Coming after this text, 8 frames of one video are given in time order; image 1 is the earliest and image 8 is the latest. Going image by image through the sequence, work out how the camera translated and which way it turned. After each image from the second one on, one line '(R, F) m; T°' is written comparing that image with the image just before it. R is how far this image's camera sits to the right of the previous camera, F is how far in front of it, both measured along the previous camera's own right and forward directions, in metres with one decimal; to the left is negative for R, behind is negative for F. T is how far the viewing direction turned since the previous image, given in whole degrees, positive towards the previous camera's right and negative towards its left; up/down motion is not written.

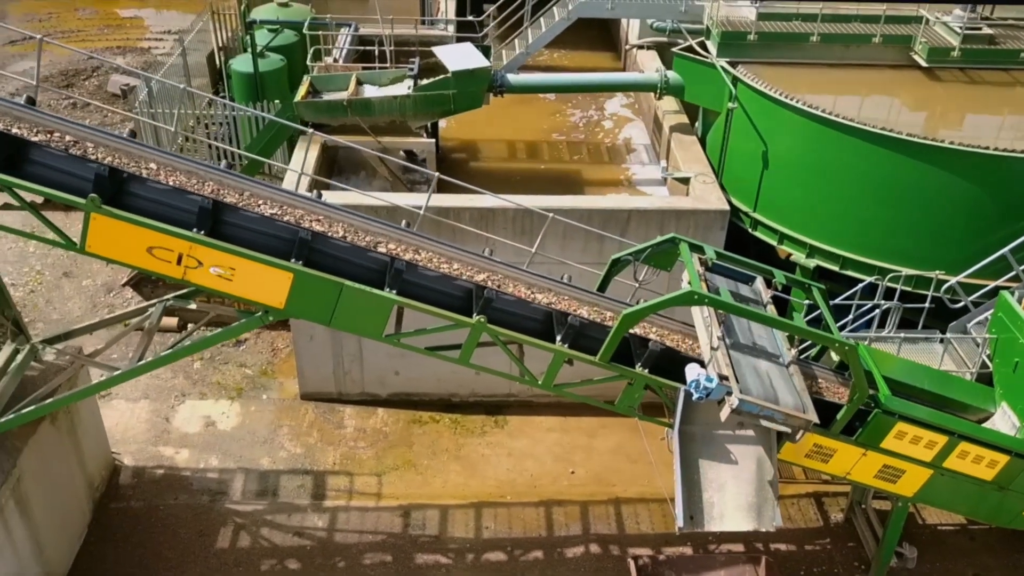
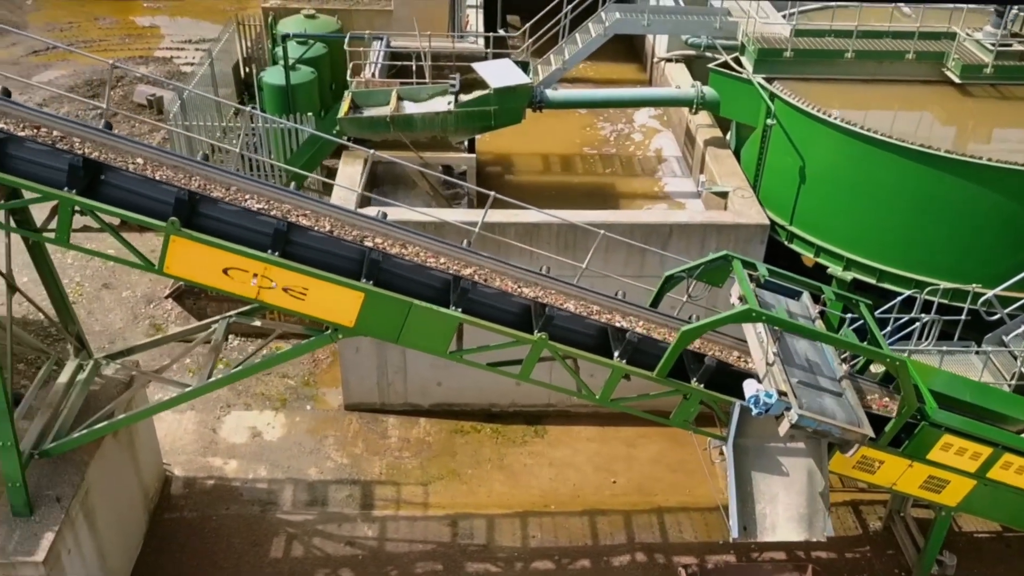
(-0.6, -0.2) m; 0°
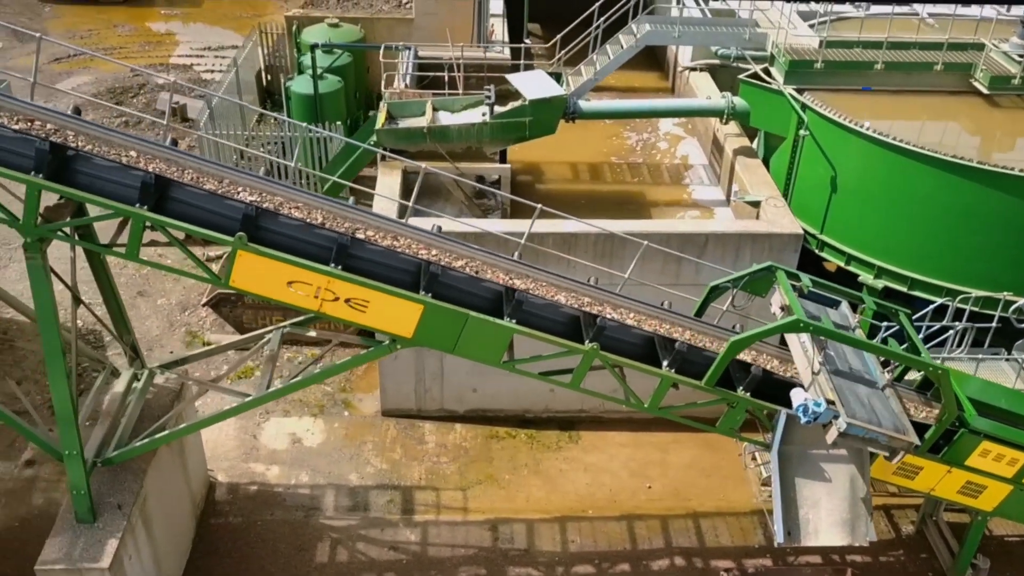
(-0.5, -0.2) m; 0°
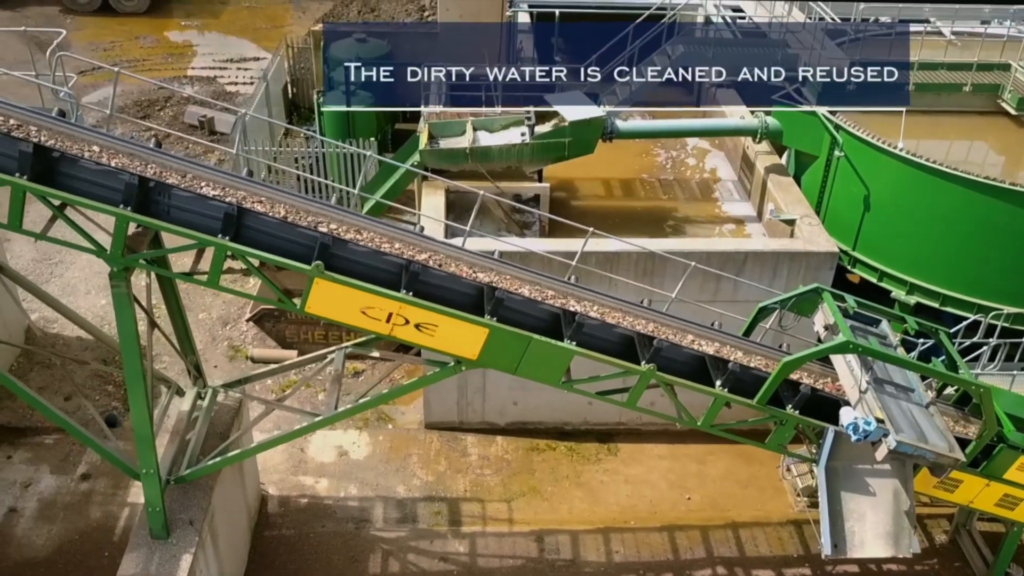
(-0.7, -0.3) m; 0°
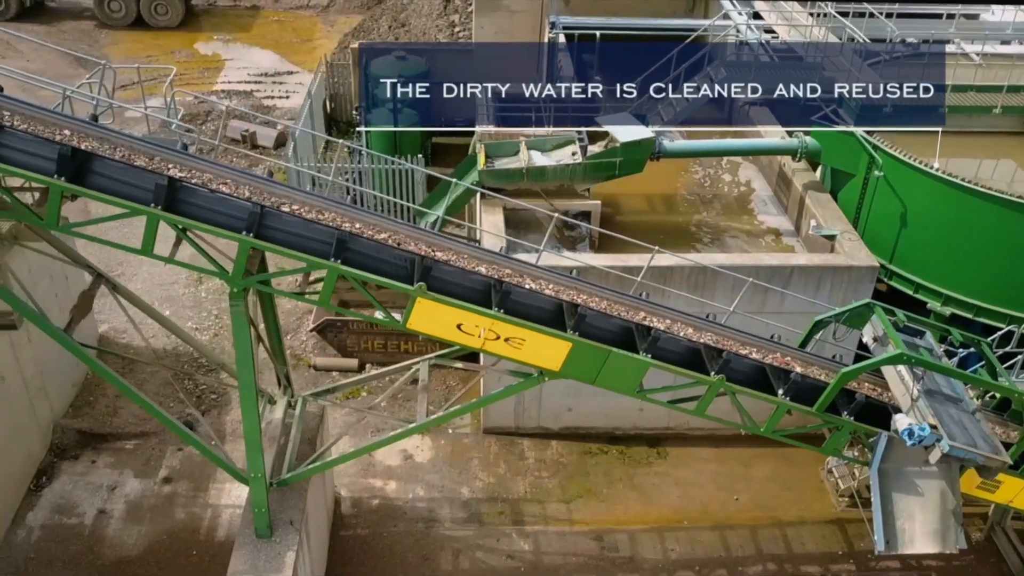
(-0.9, -0.7) m; 0°
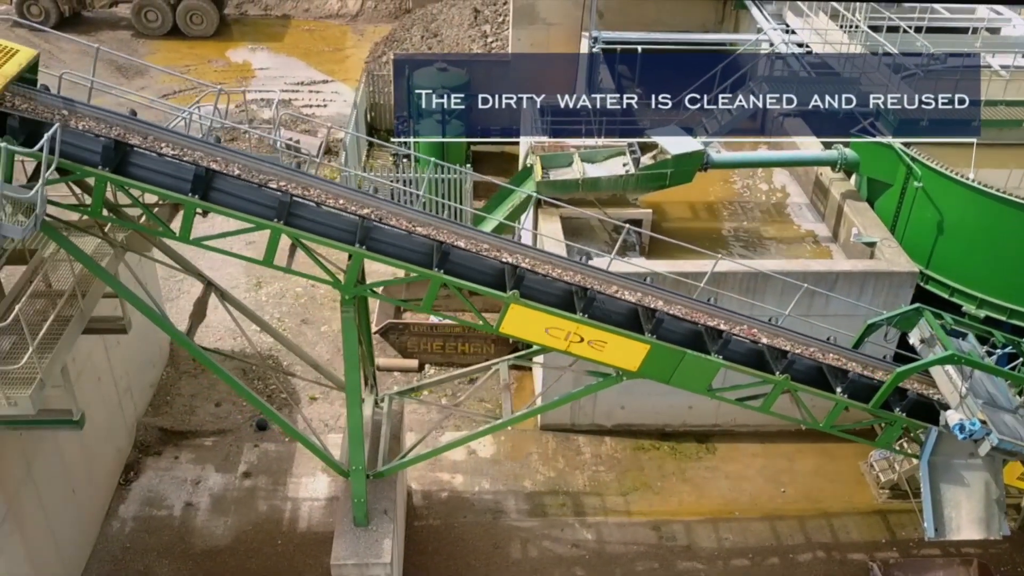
(-1.0, -0.7) m; 0°
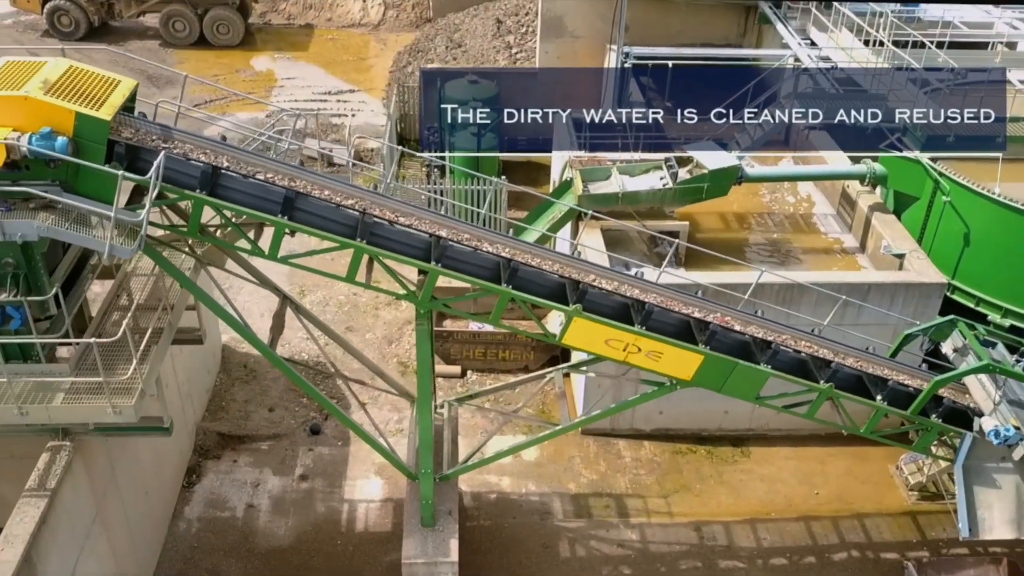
(-0.8, -0.6) m; 0°
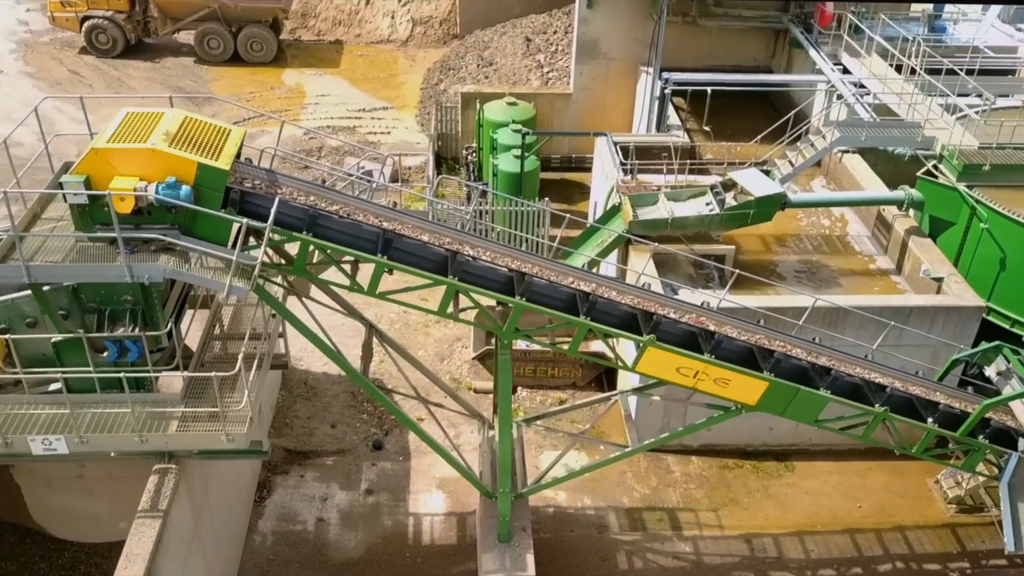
(-1.0, -0.6) m; 0°
